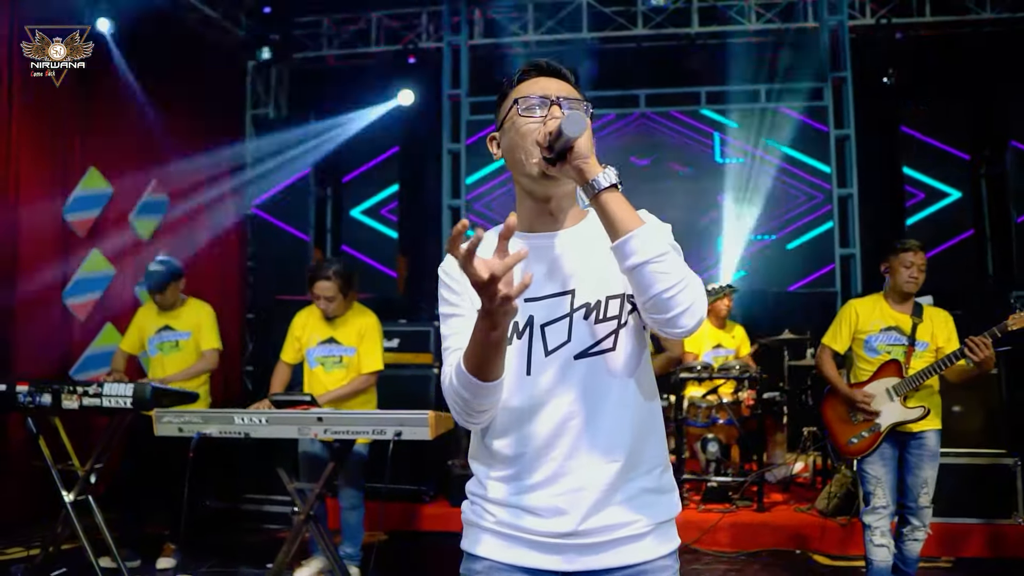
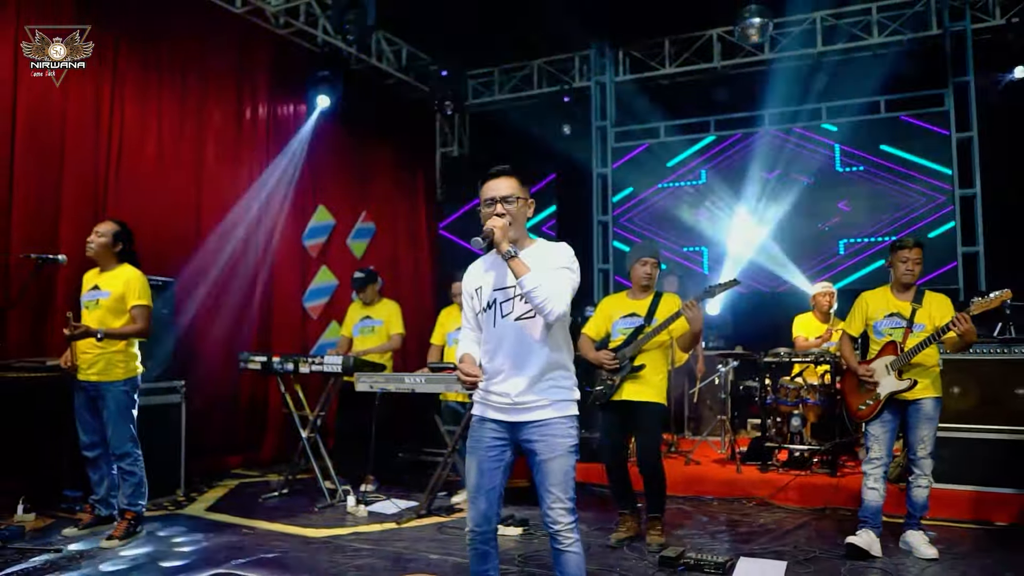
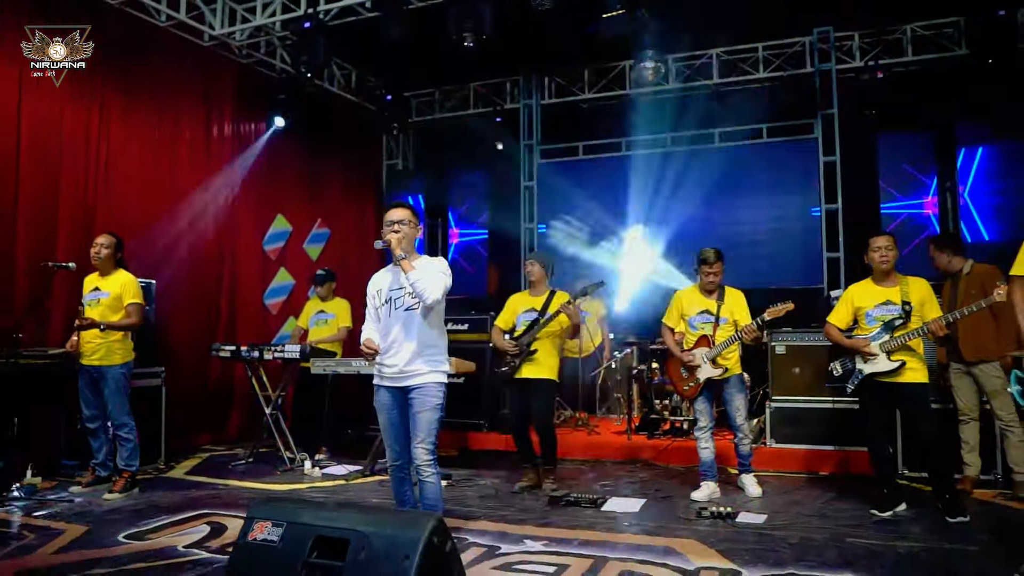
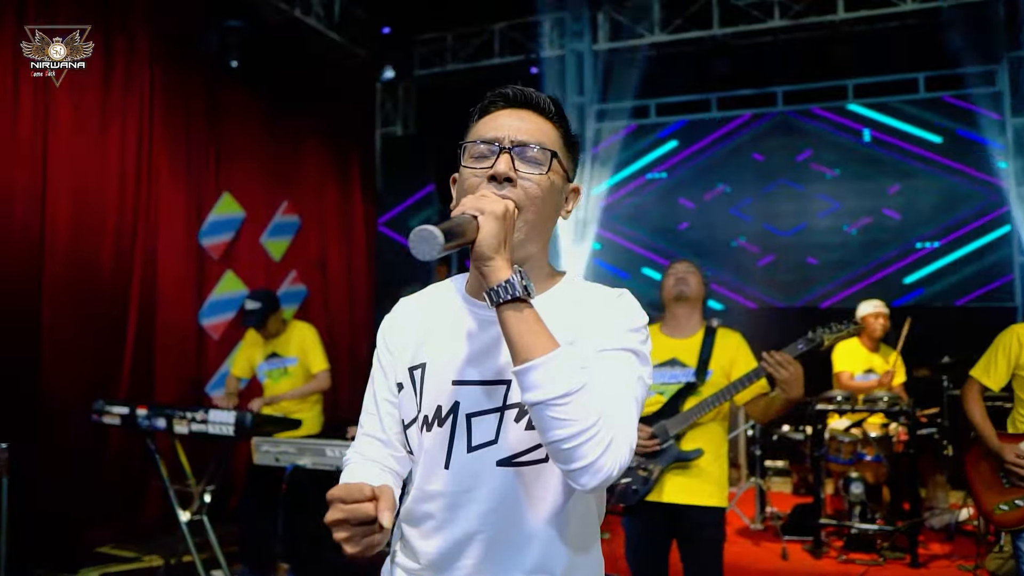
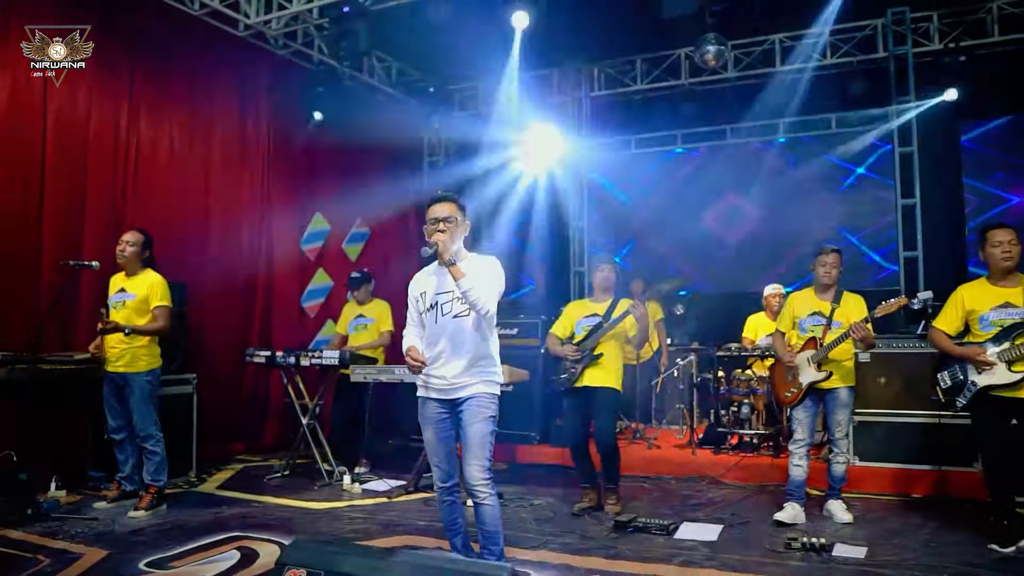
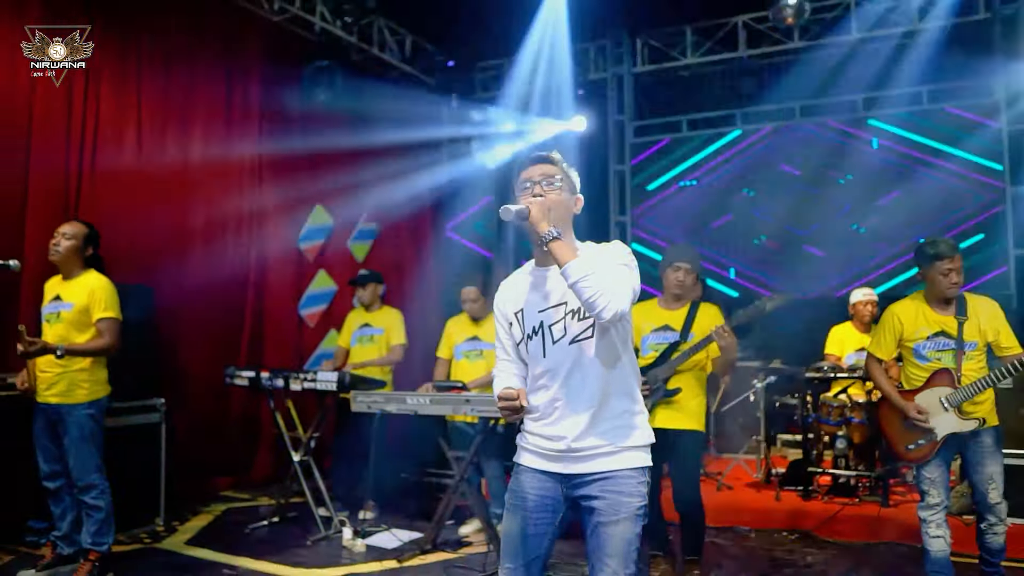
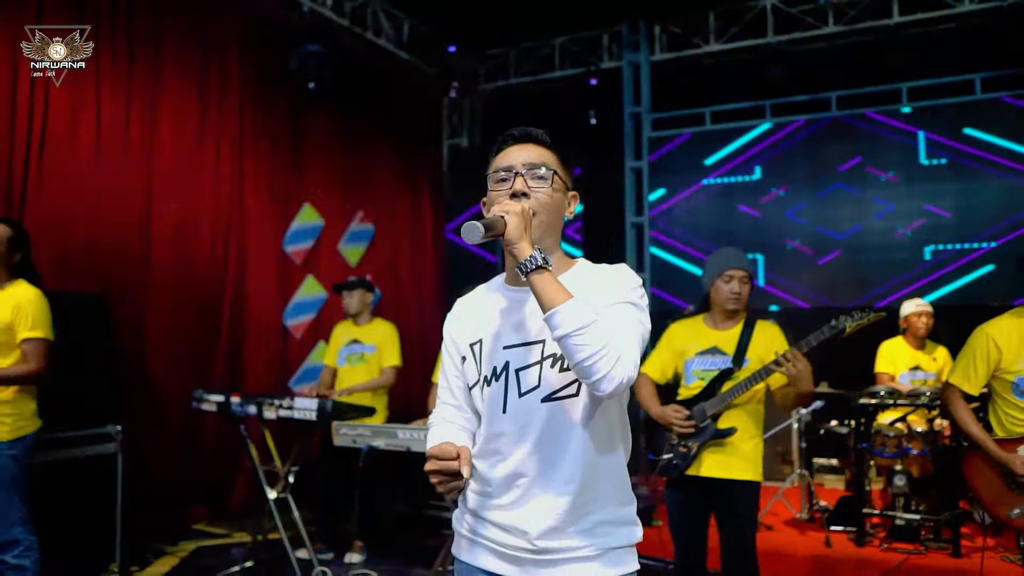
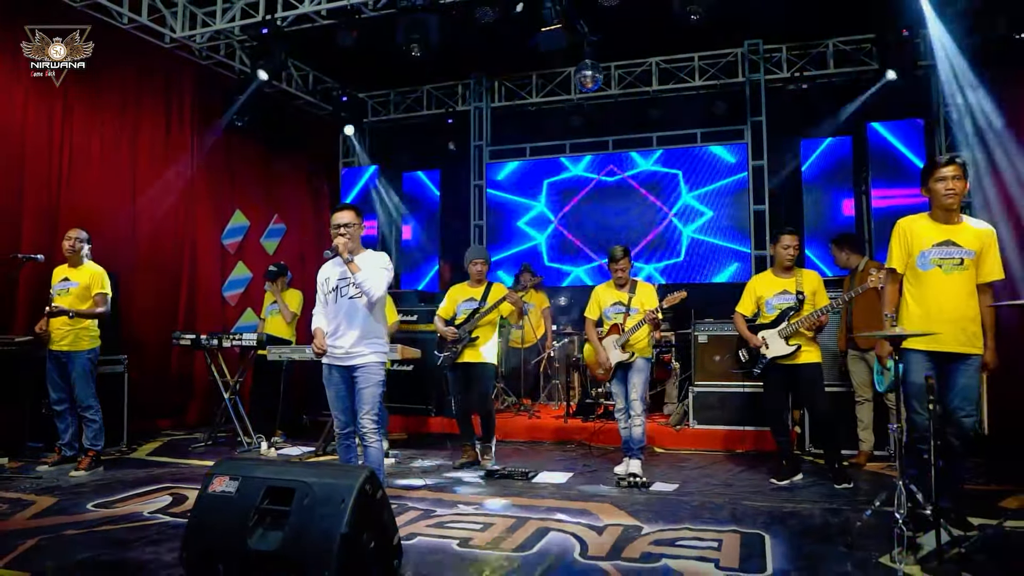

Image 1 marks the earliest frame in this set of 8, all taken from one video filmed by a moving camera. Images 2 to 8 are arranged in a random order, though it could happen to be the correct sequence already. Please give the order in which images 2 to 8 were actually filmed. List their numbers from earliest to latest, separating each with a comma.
4, 7, 6, 2, 5, 3, 8
